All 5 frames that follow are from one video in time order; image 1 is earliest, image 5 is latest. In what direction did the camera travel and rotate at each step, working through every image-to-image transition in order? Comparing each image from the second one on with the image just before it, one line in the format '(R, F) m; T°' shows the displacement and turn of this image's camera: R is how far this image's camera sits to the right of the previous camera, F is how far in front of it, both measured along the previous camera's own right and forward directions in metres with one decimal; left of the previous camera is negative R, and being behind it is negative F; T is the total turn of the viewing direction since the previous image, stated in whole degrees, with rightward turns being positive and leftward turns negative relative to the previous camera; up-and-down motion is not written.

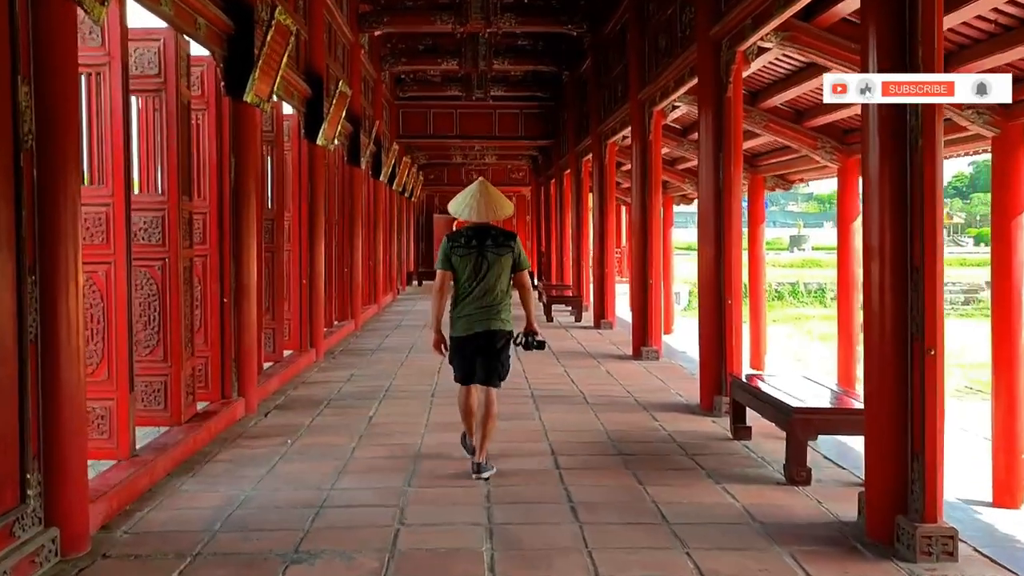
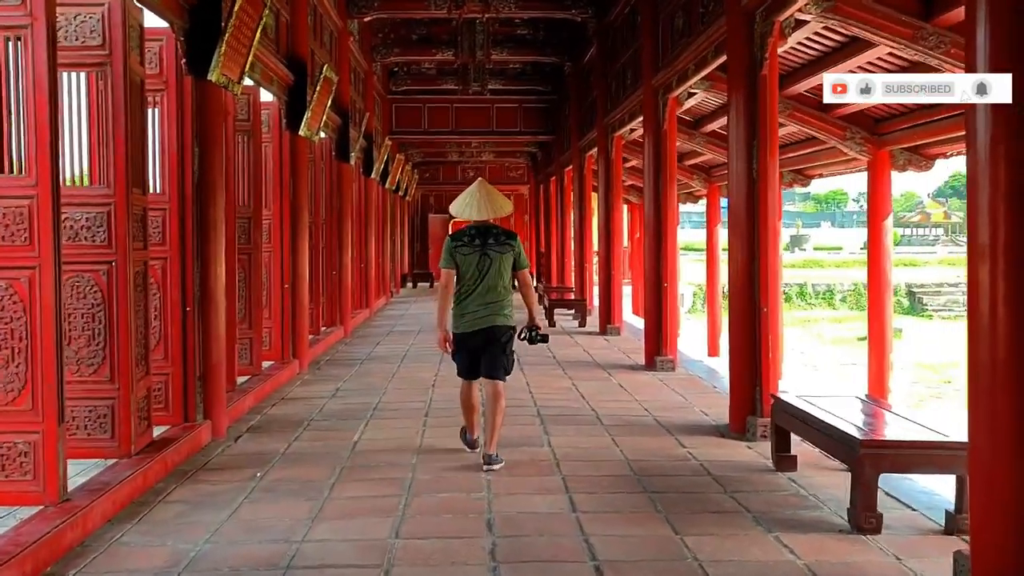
(0.0, +0.6) m; 0°
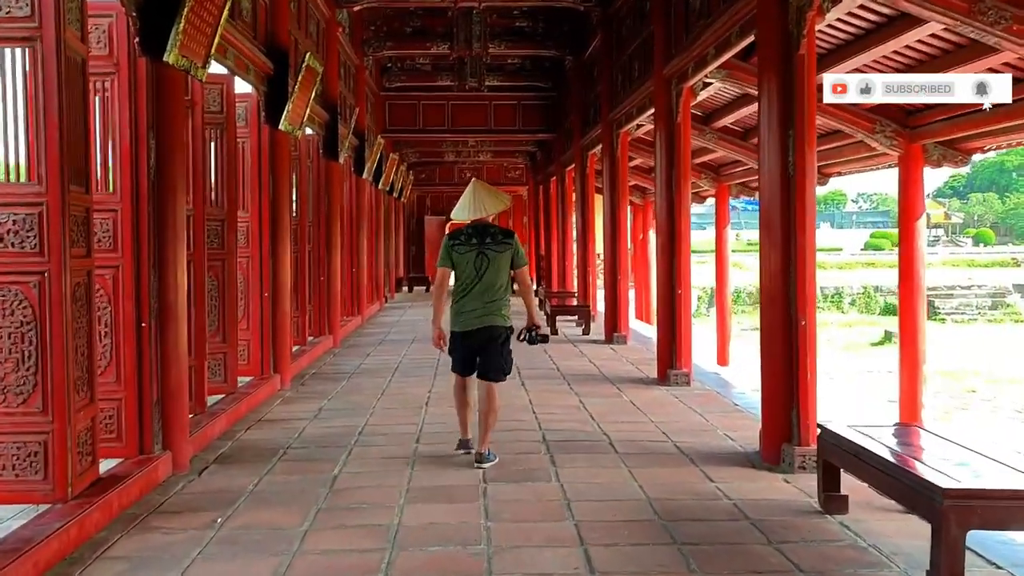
(0.0, +0.6) m; 0°
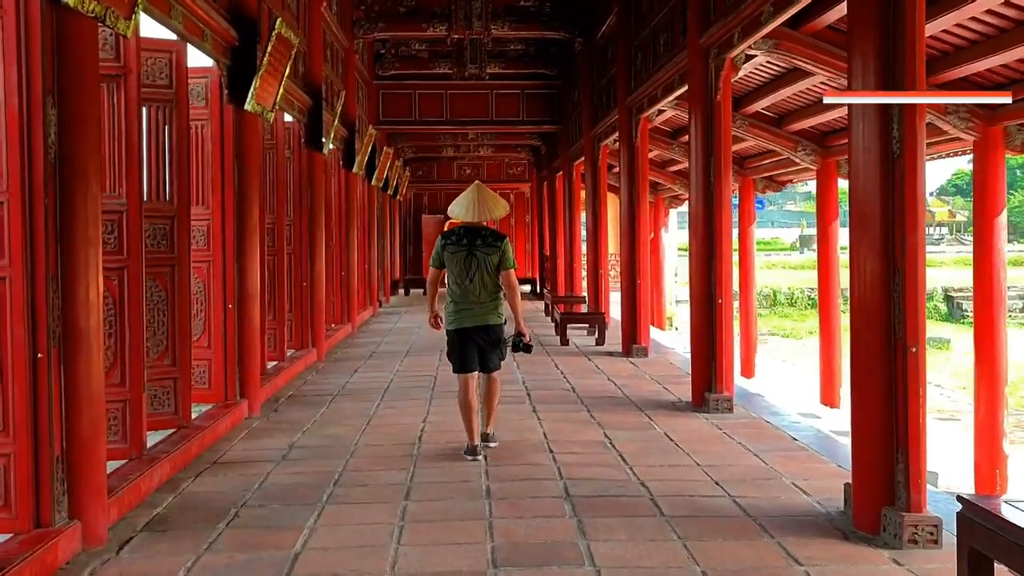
(0.0, +1.0) m; 0°
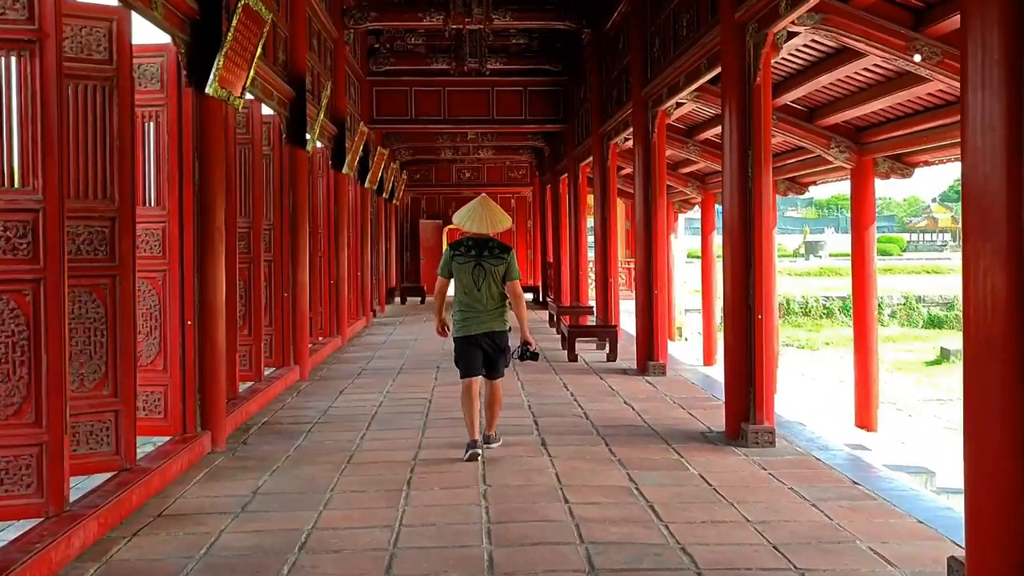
(0.0, +0.7) m; 0°
